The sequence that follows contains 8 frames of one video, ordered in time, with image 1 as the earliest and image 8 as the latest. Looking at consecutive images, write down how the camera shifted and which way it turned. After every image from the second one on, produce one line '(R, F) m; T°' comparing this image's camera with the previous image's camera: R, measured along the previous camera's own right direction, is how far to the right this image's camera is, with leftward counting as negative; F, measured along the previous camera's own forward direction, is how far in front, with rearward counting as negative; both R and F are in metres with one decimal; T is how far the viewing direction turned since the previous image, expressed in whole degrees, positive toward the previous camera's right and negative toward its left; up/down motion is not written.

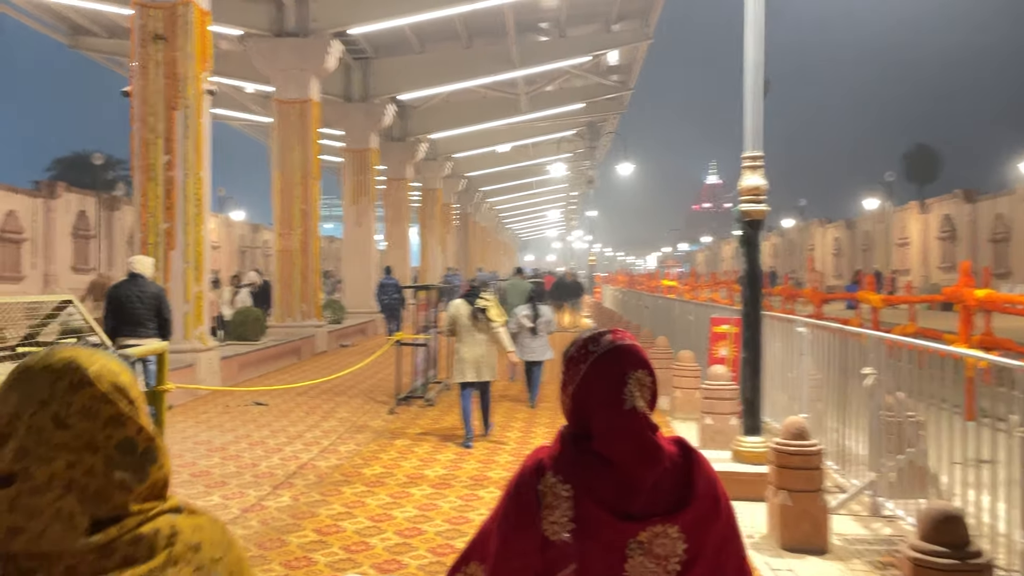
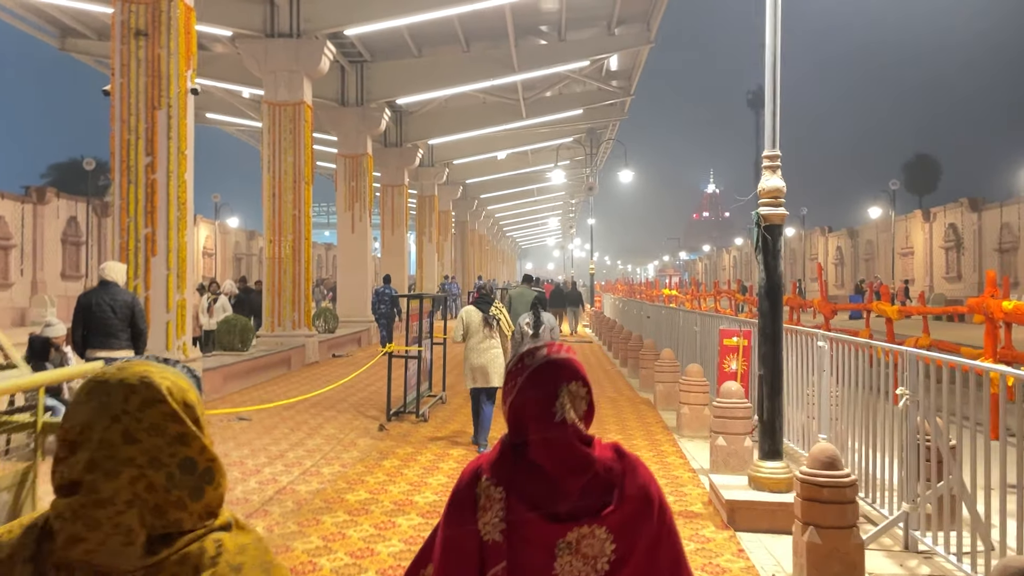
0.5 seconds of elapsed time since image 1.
(0.0, +0.4) m; 0°
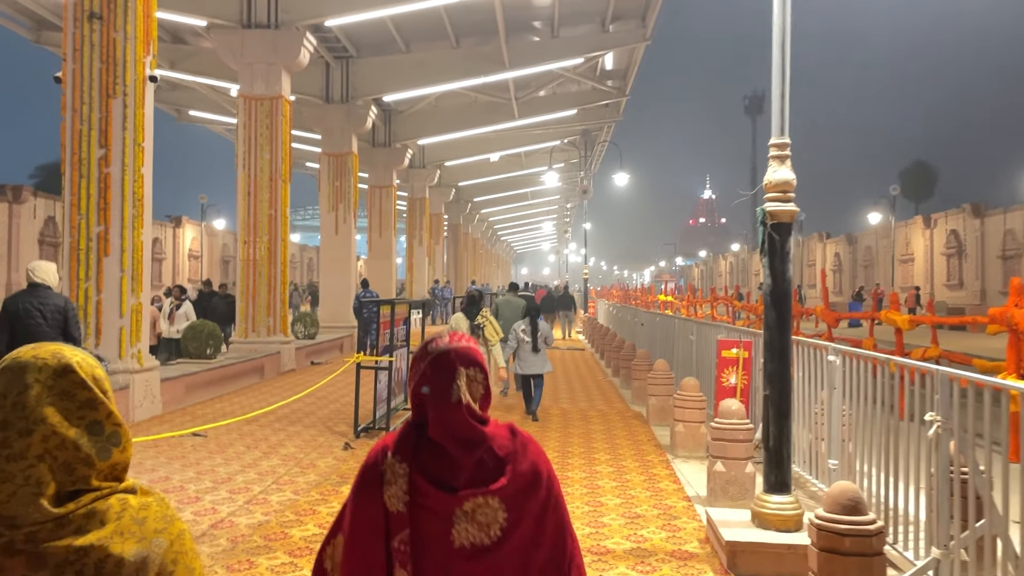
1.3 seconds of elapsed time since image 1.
(+0.1, +0.6) m; 0°
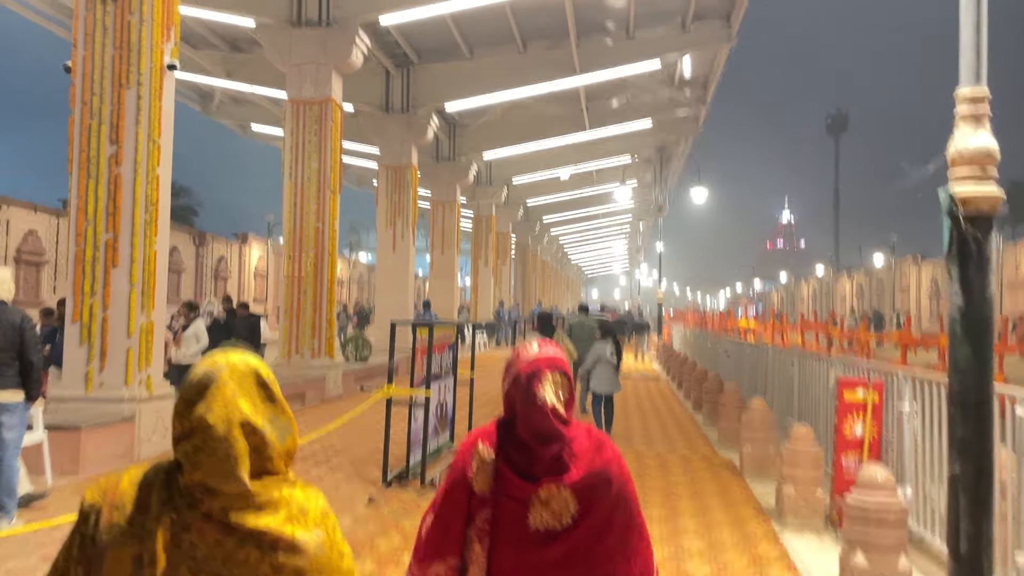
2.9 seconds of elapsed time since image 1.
(0.0, +1.2) m; -5°
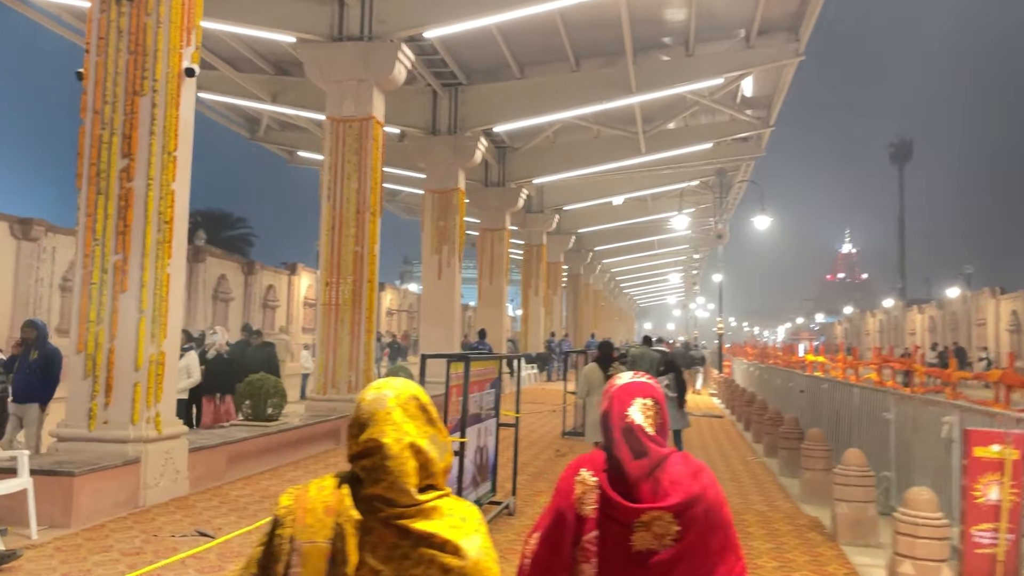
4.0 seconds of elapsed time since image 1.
(0.0, +0.8) m; -4°
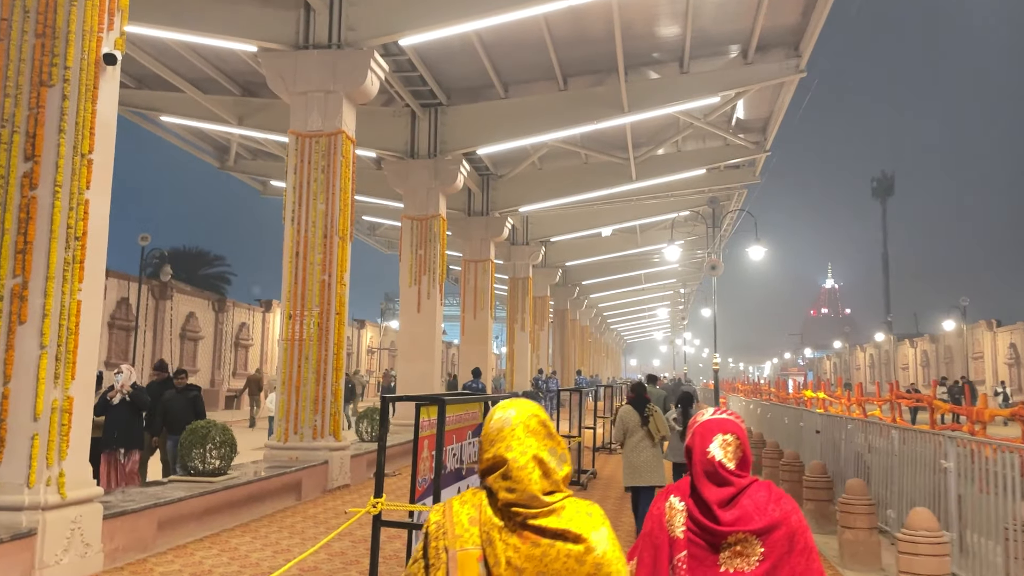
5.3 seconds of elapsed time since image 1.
(0.0, +1.0) m; +1°
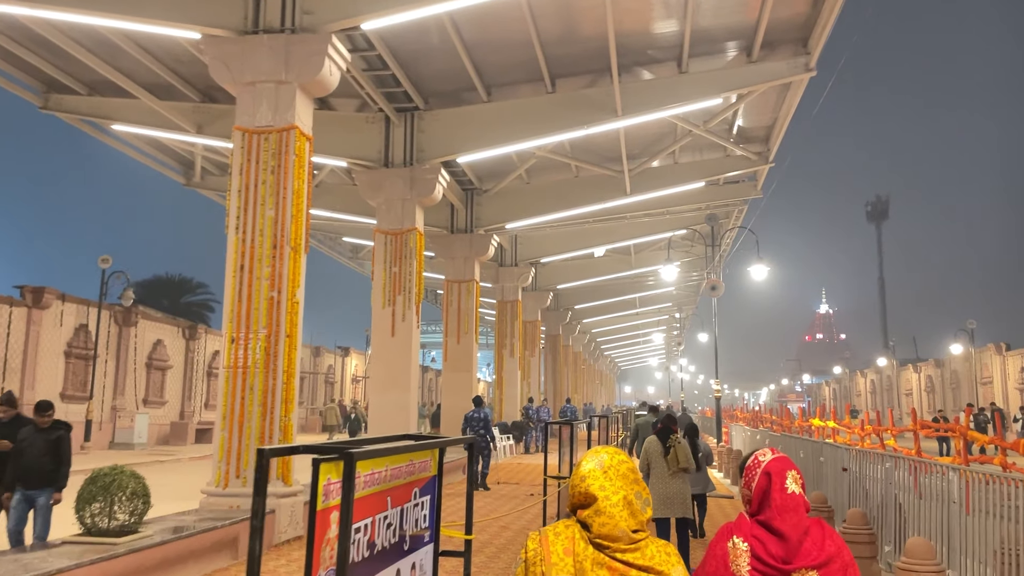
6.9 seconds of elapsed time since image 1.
(+0.1, +1.2) m; 0°
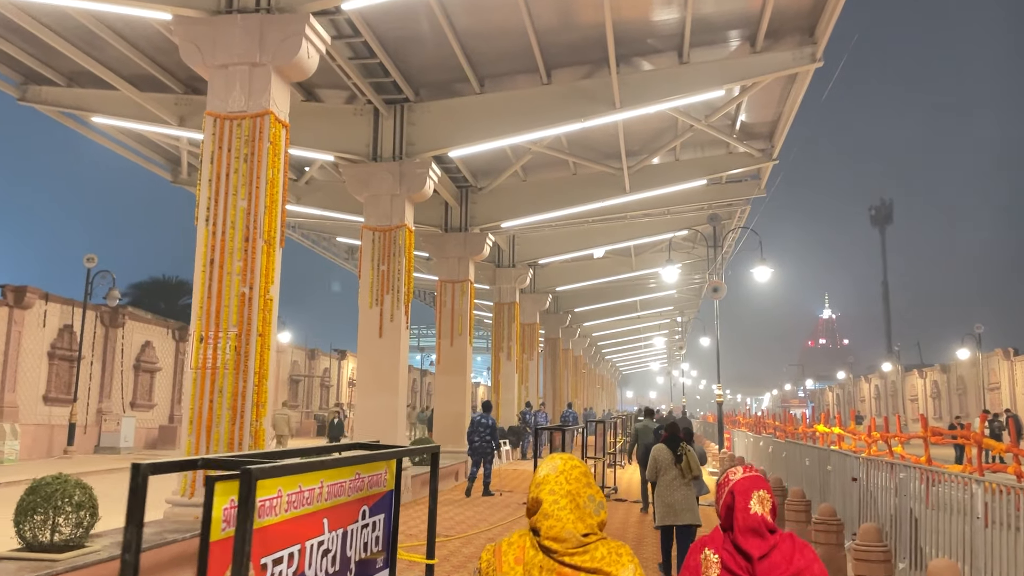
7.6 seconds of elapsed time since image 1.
(+0.1, +0.5) m; 0°
